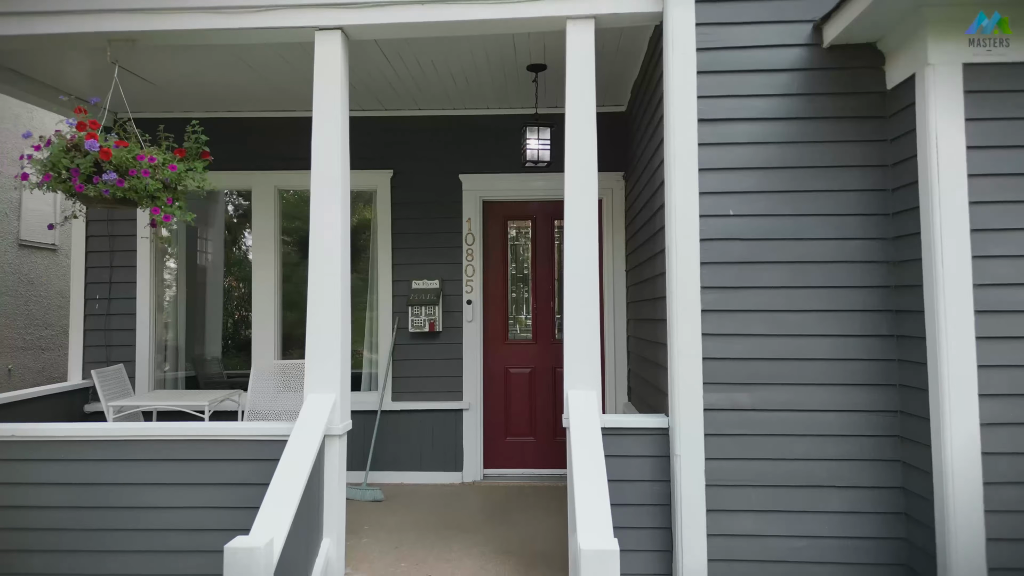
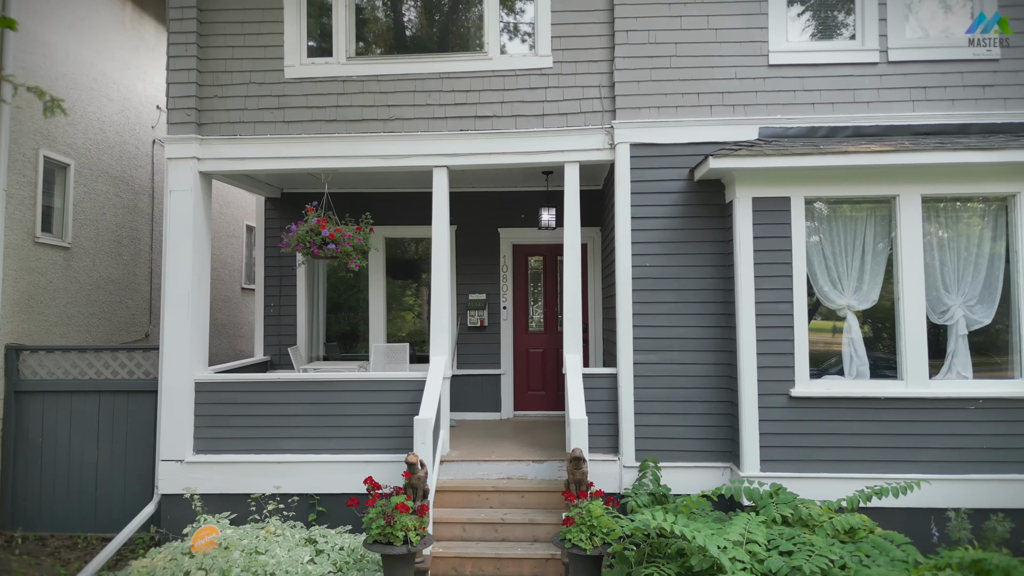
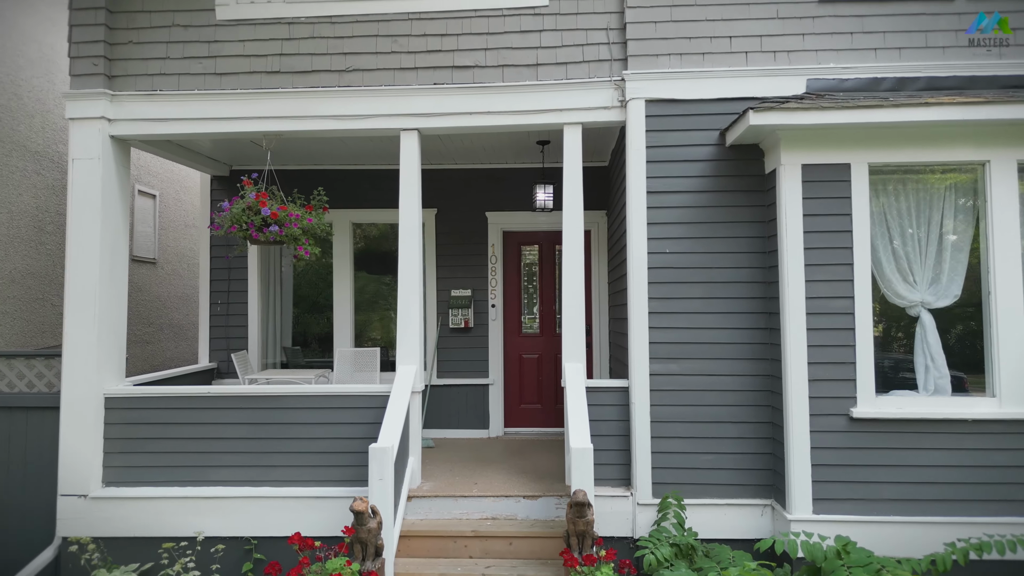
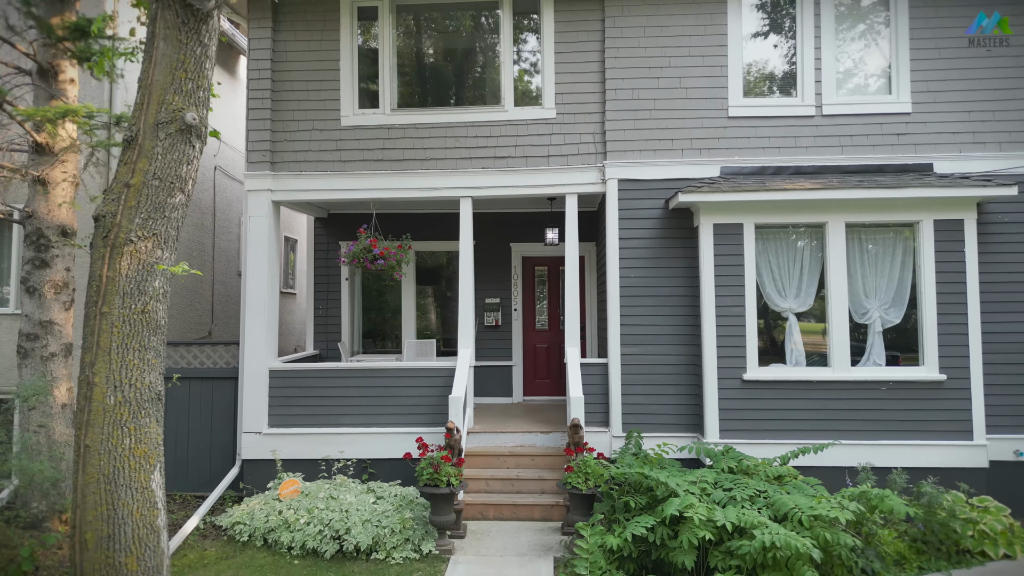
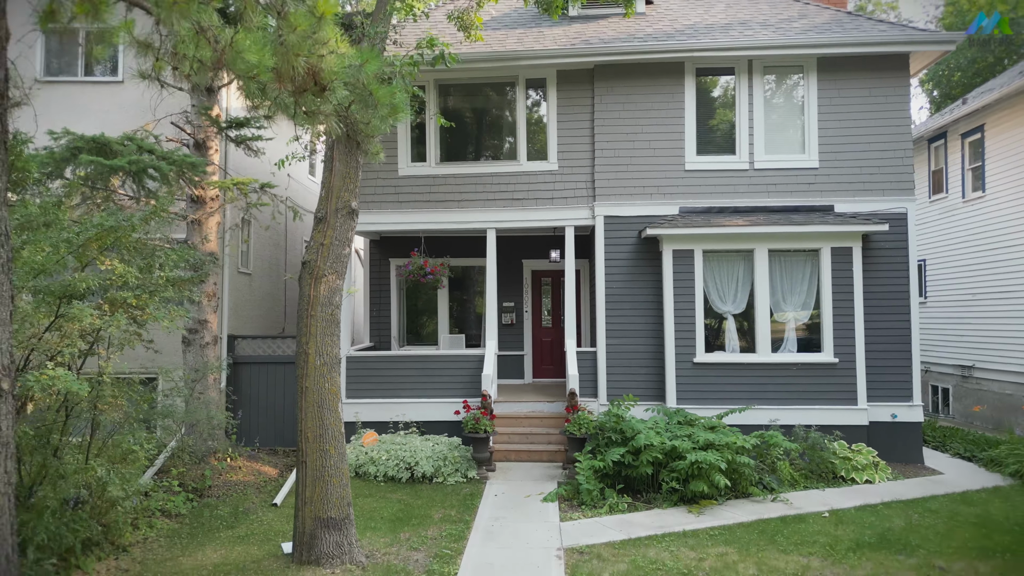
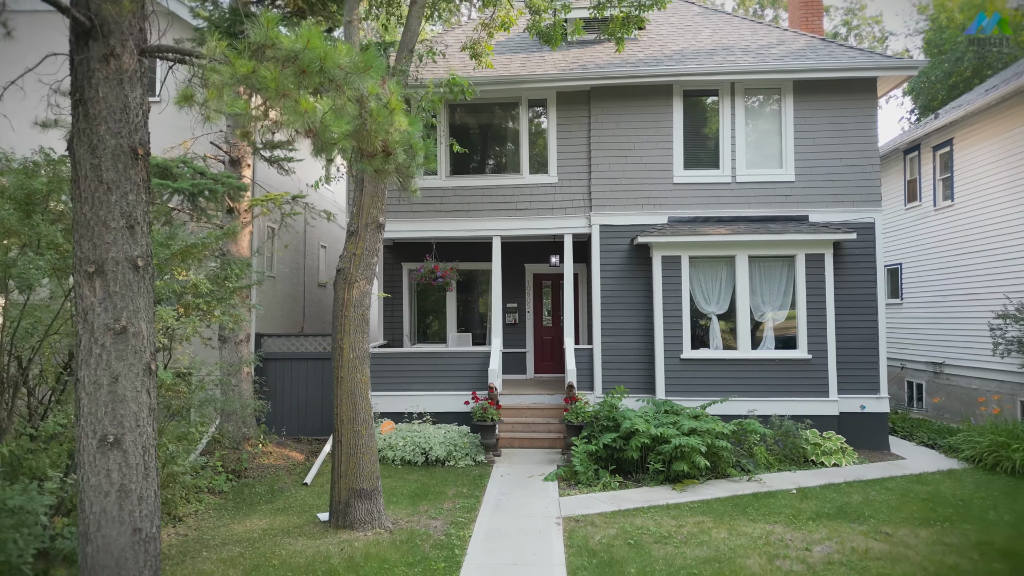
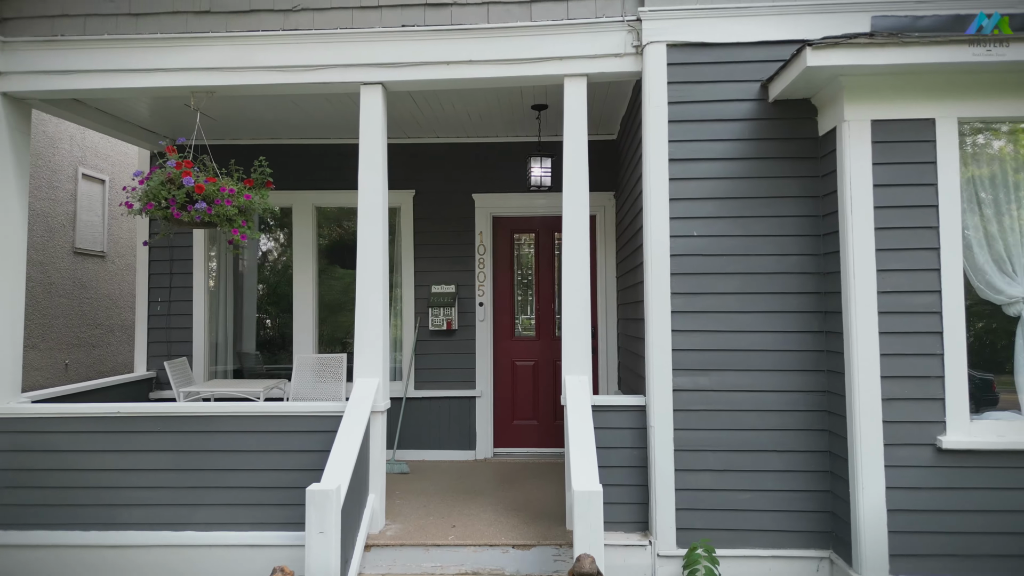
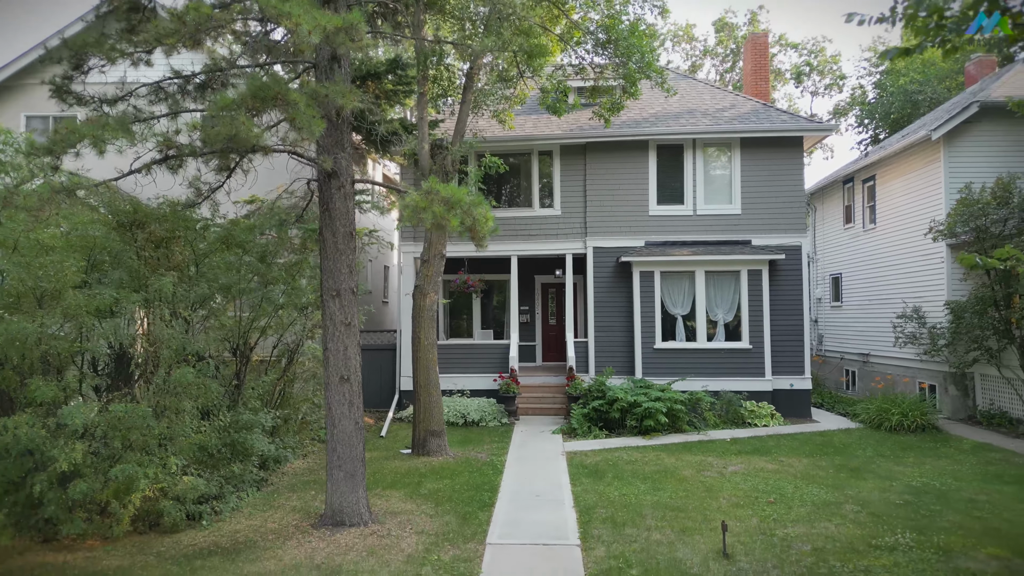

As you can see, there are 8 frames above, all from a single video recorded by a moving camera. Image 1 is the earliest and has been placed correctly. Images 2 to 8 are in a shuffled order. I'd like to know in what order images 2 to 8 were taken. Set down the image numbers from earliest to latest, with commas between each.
7, 3, 2, 4, 5, 6, 8
